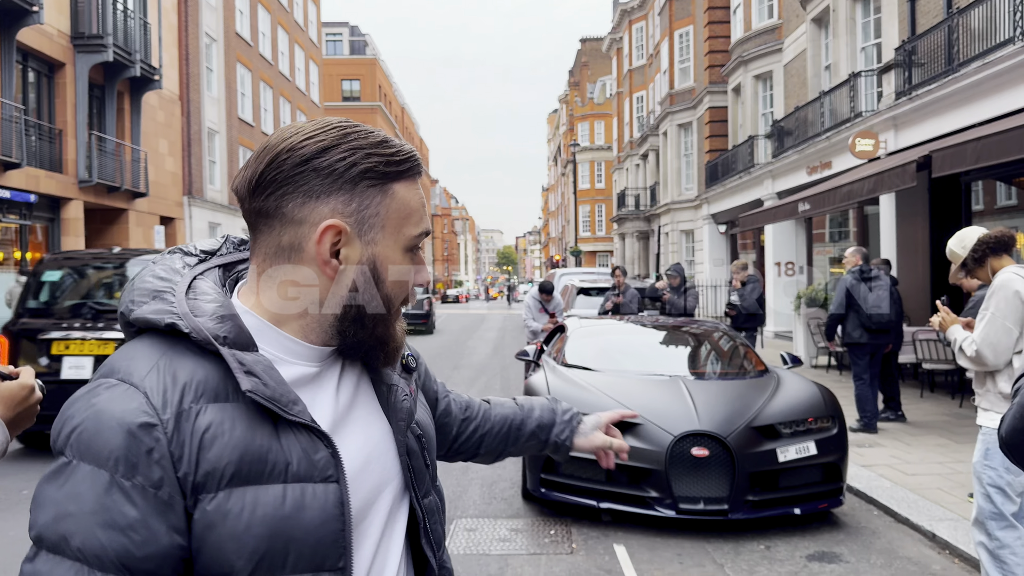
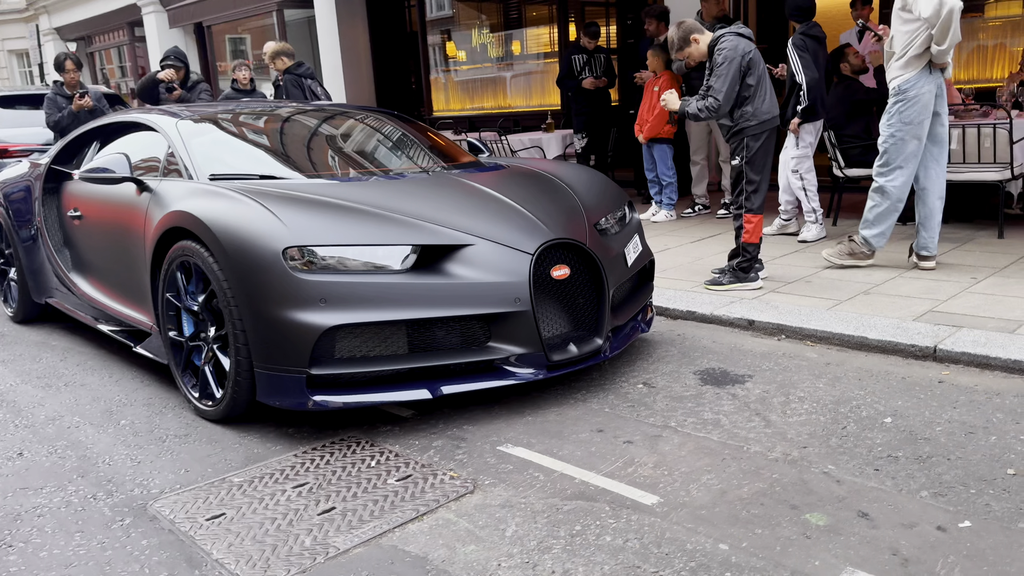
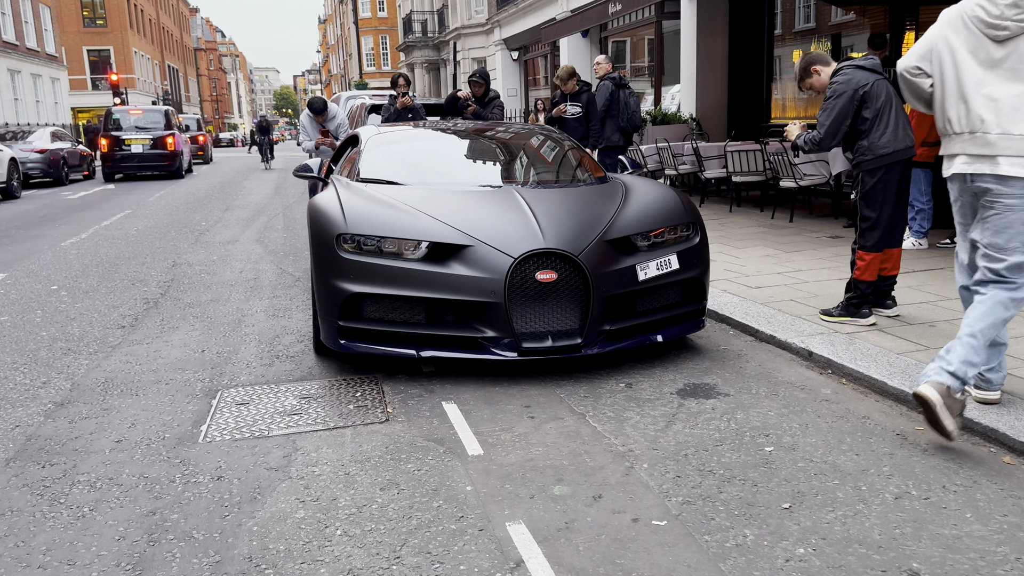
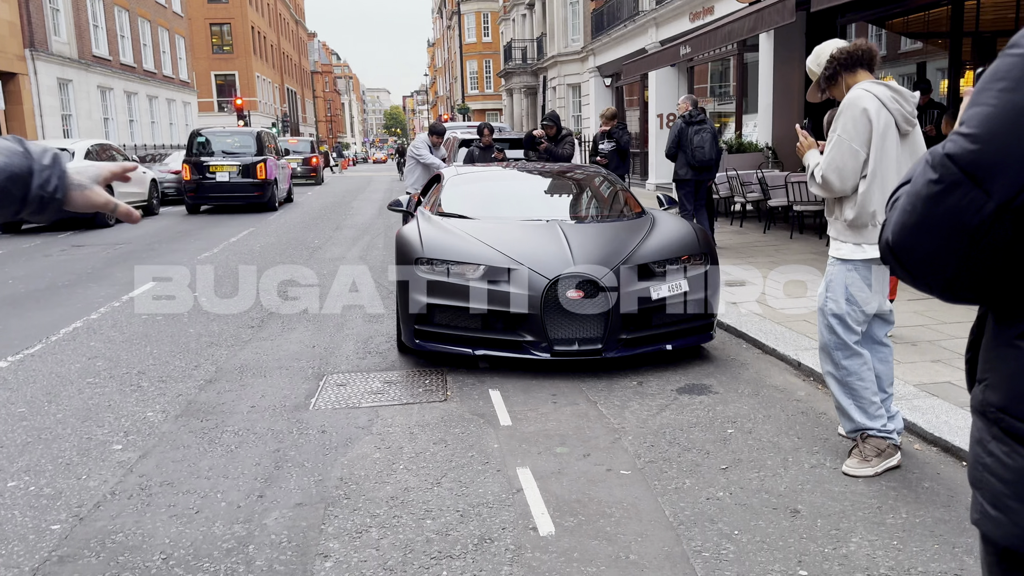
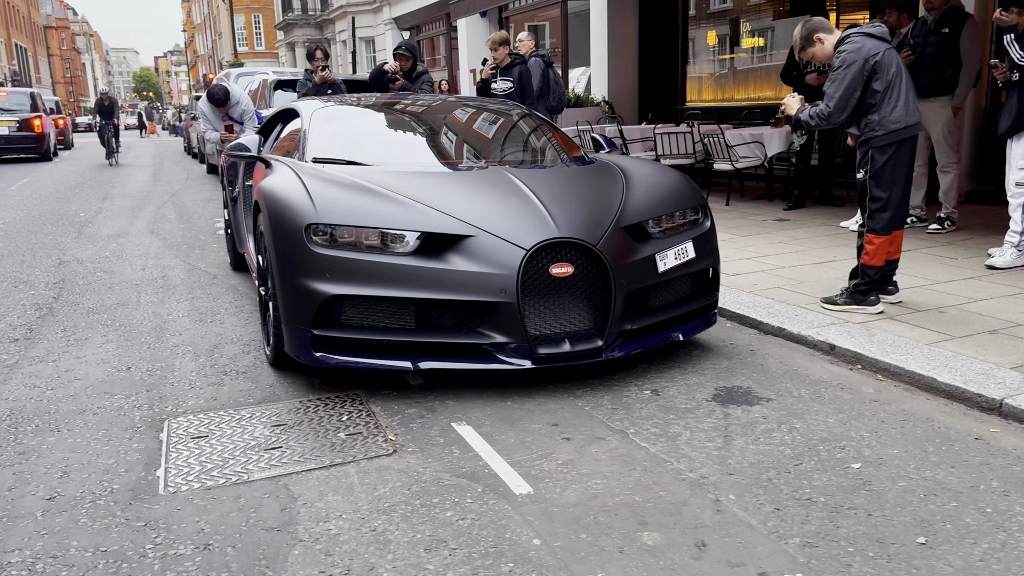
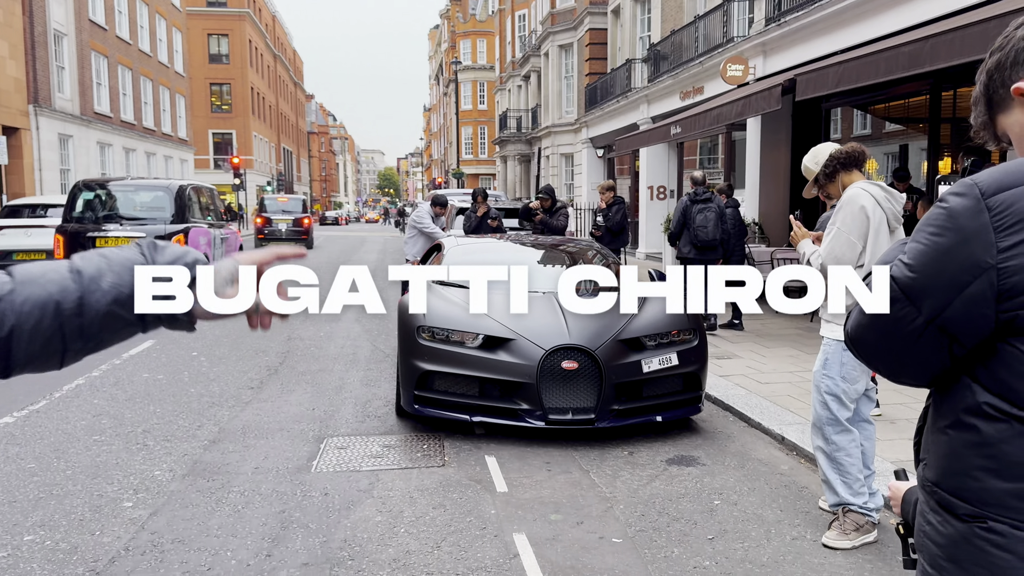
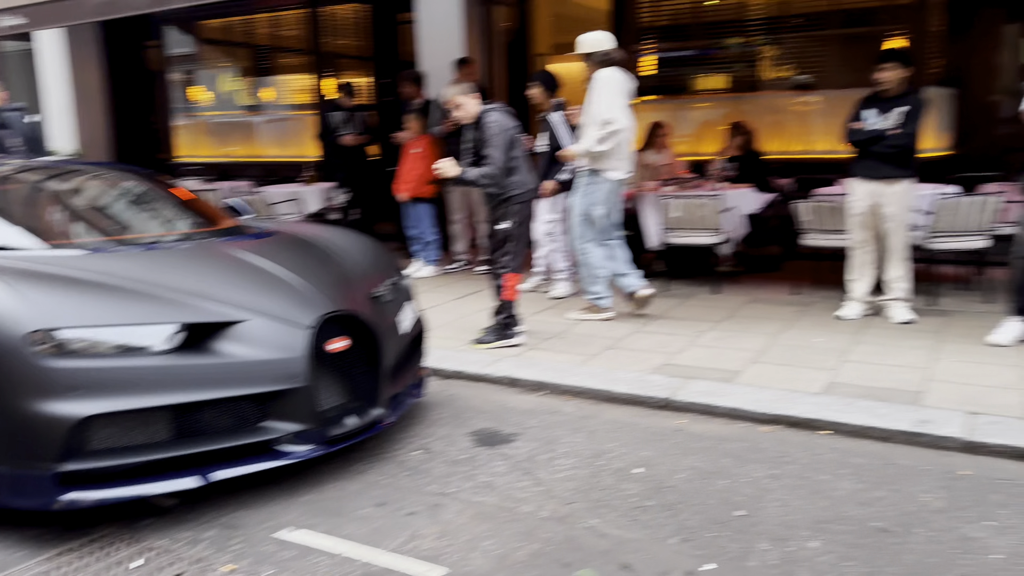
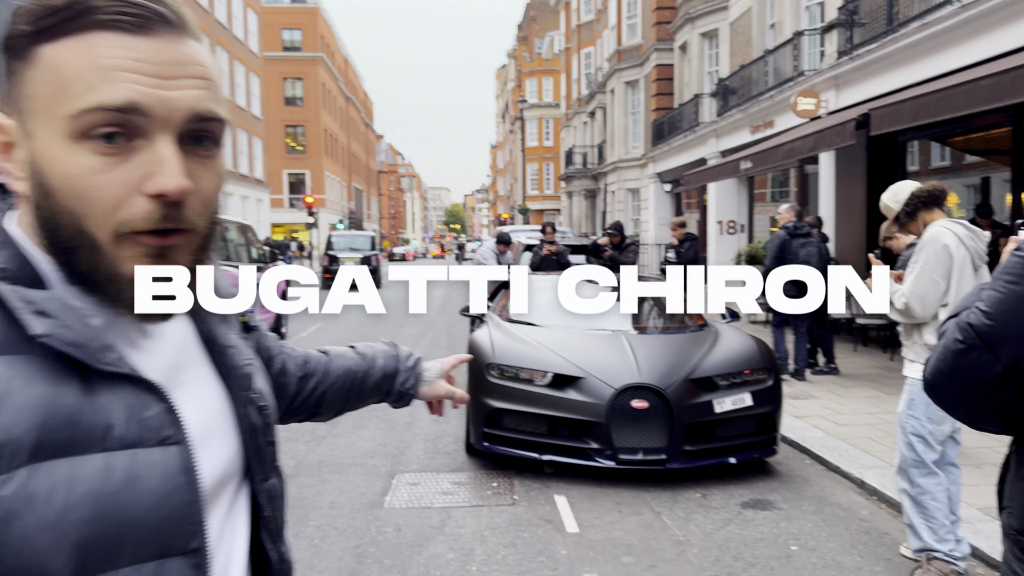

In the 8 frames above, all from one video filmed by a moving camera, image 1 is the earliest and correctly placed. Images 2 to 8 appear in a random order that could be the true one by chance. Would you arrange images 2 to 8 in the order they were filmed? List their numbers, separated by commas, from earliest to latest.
8, 6, 4, 3, 5, 2, 7
